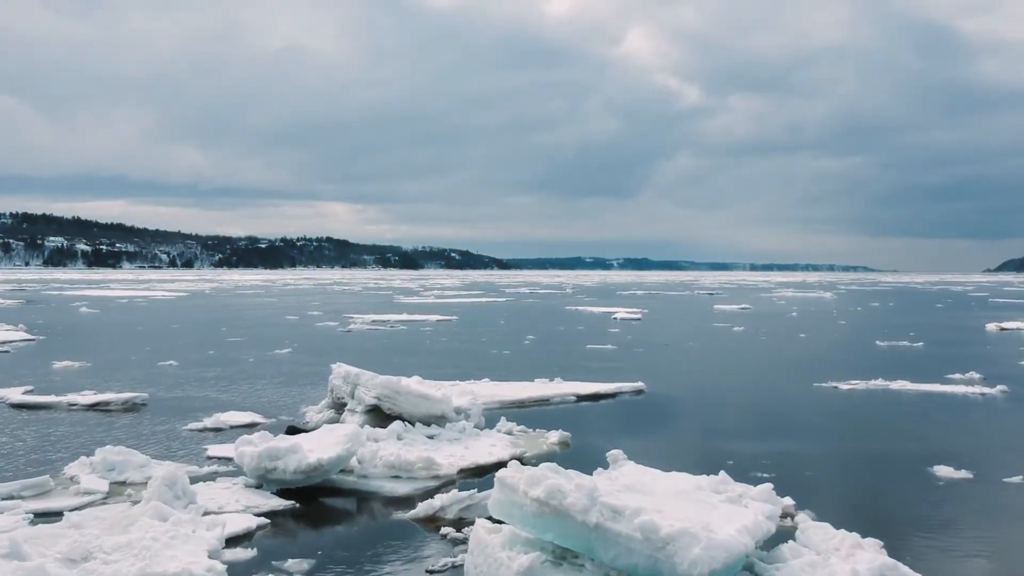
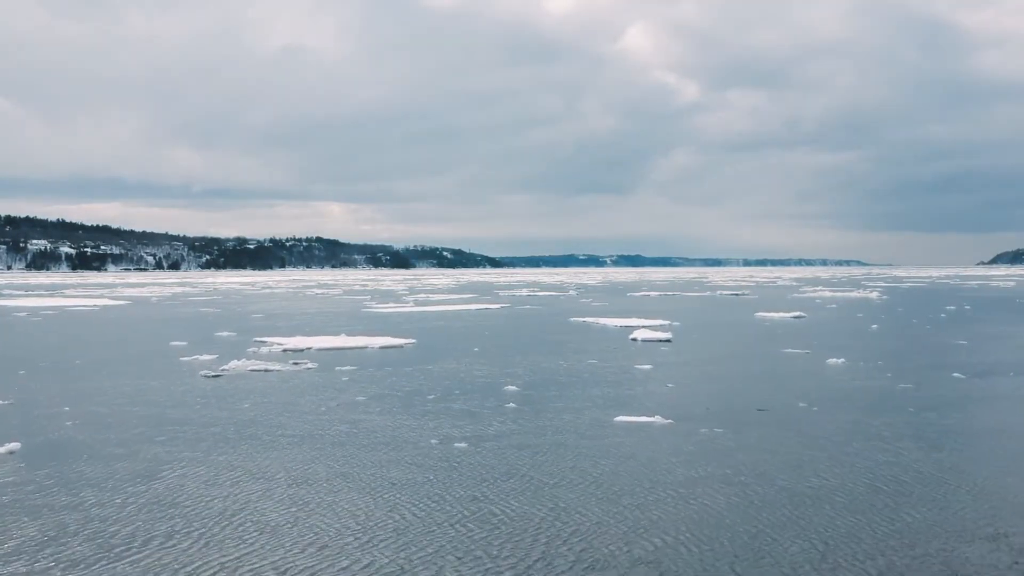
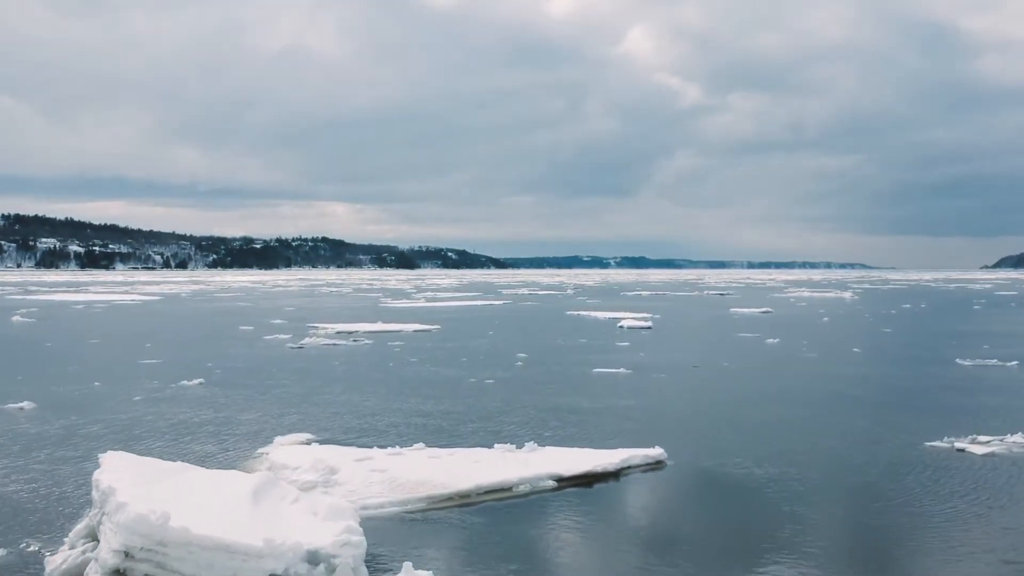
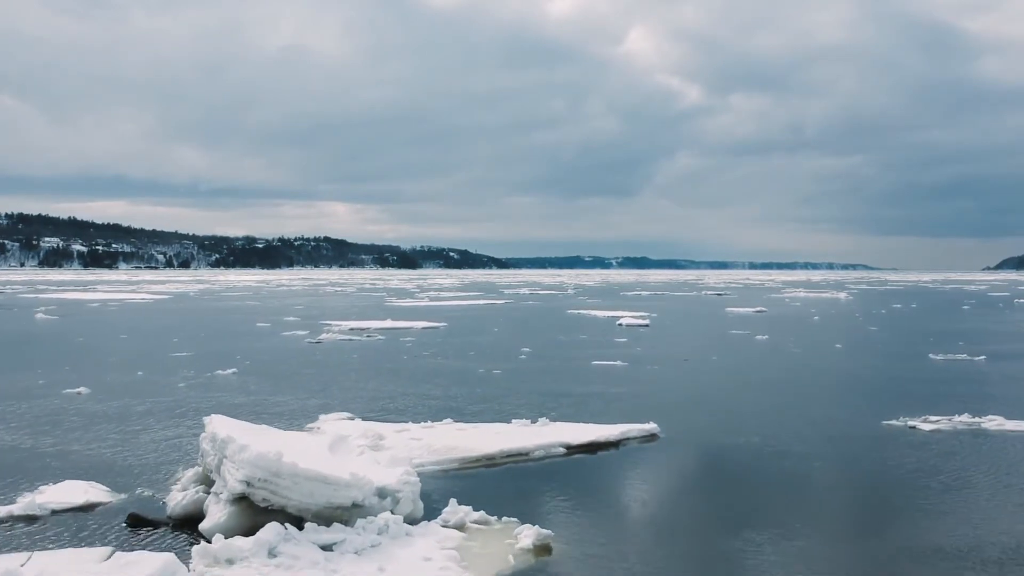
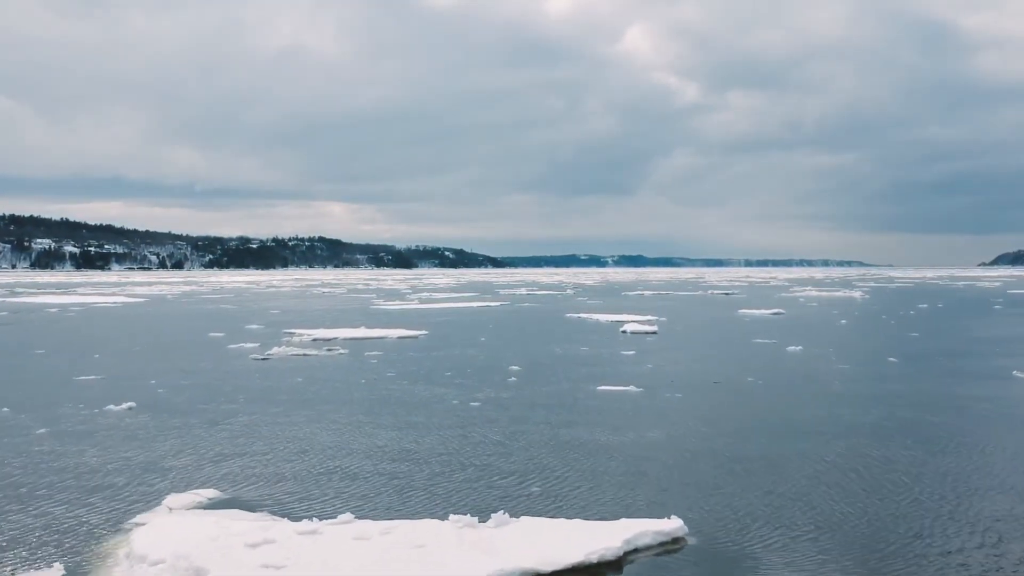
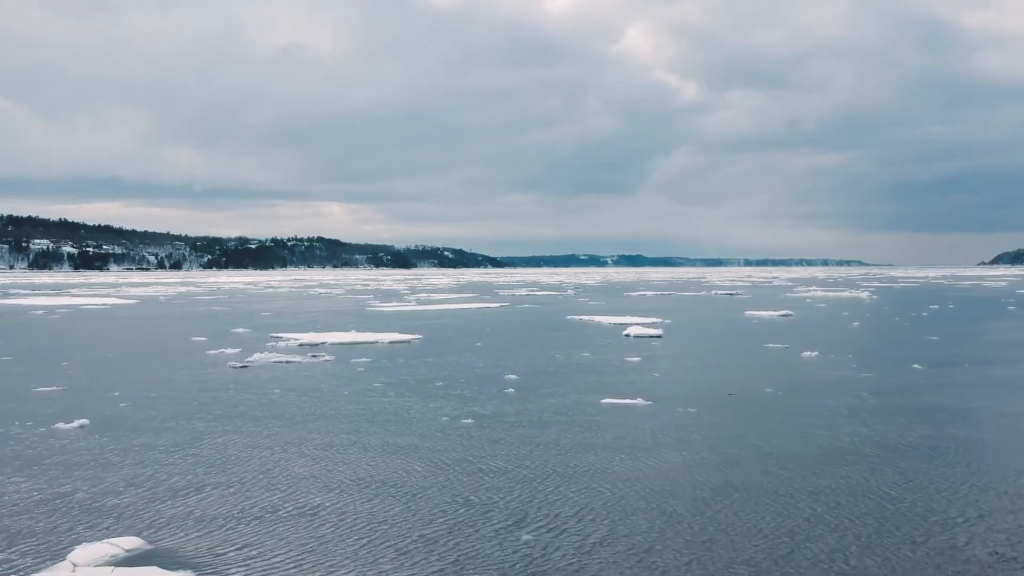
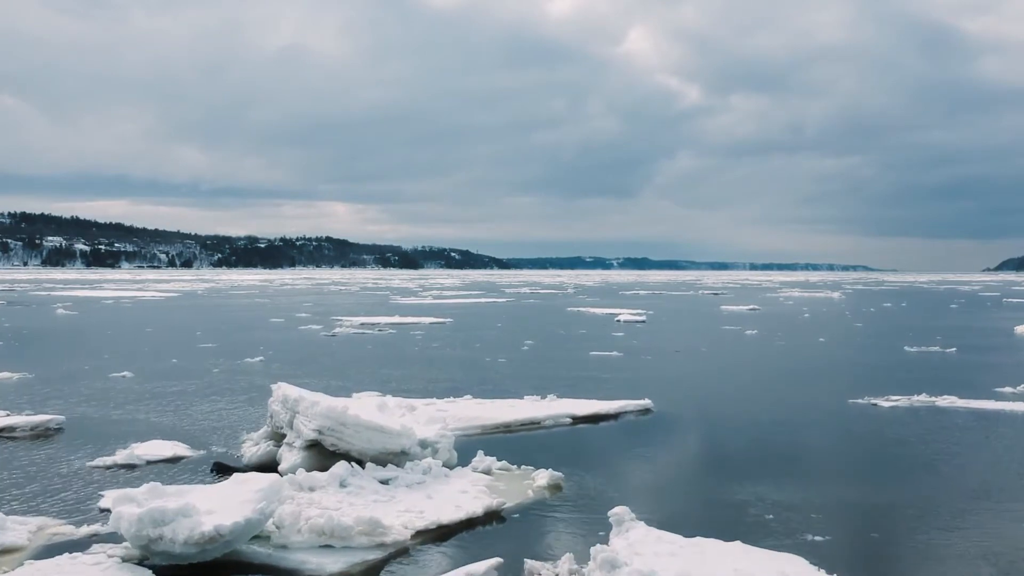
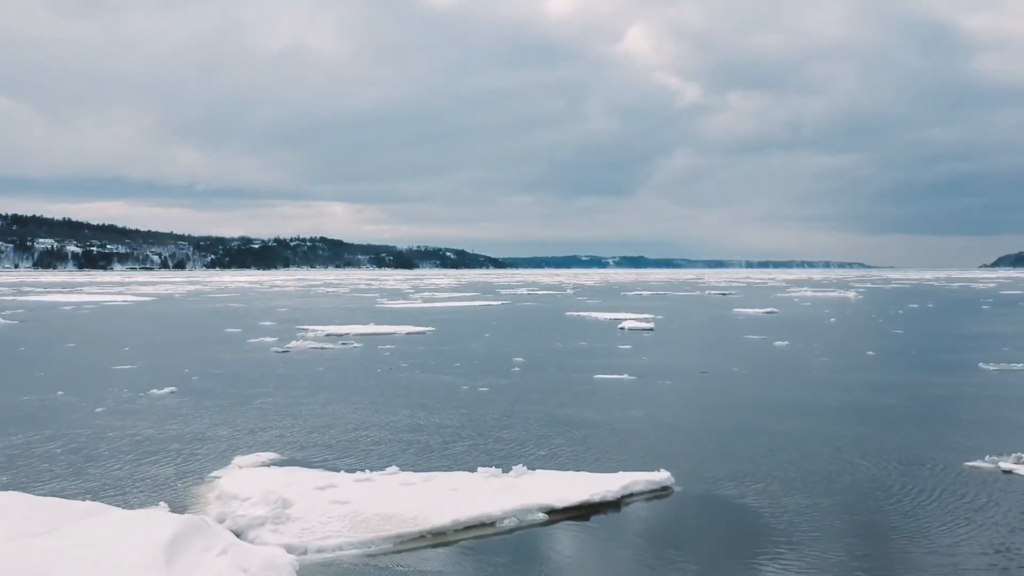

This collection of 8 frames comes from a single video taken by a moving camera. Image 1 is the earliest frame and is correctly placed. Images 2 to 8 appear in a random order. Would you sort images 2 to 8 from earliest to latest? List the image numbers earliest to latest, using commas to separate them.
7, 4, 3, 8, 5, 6, 2
